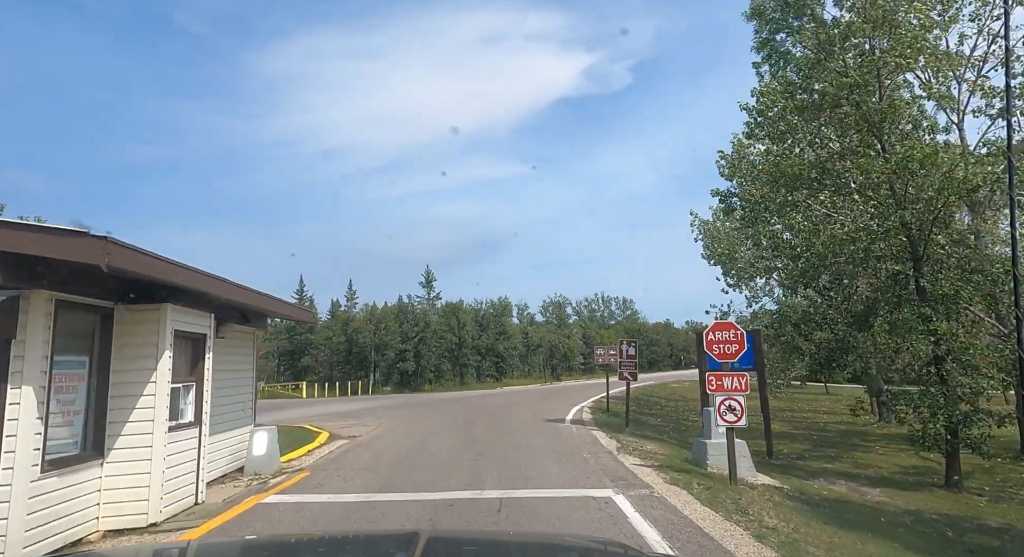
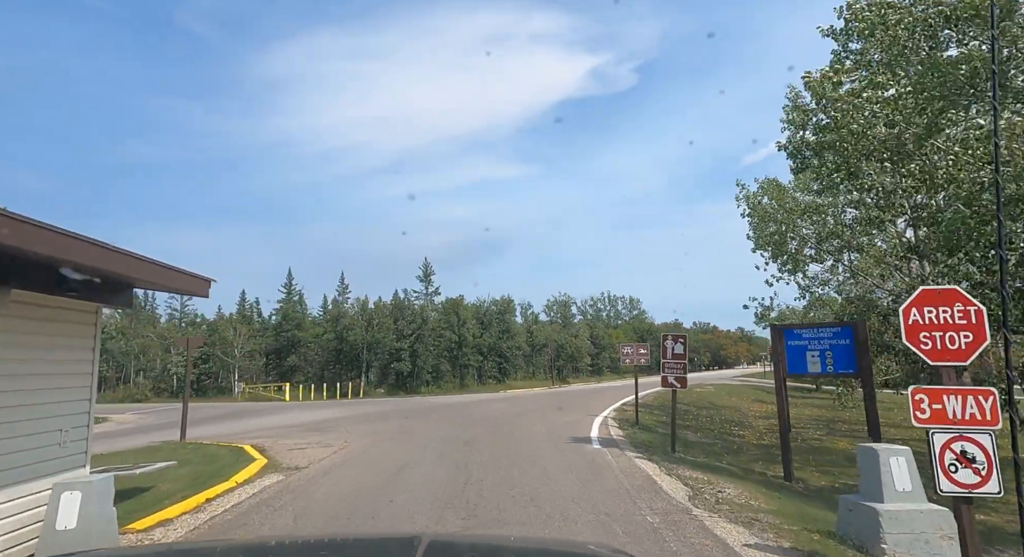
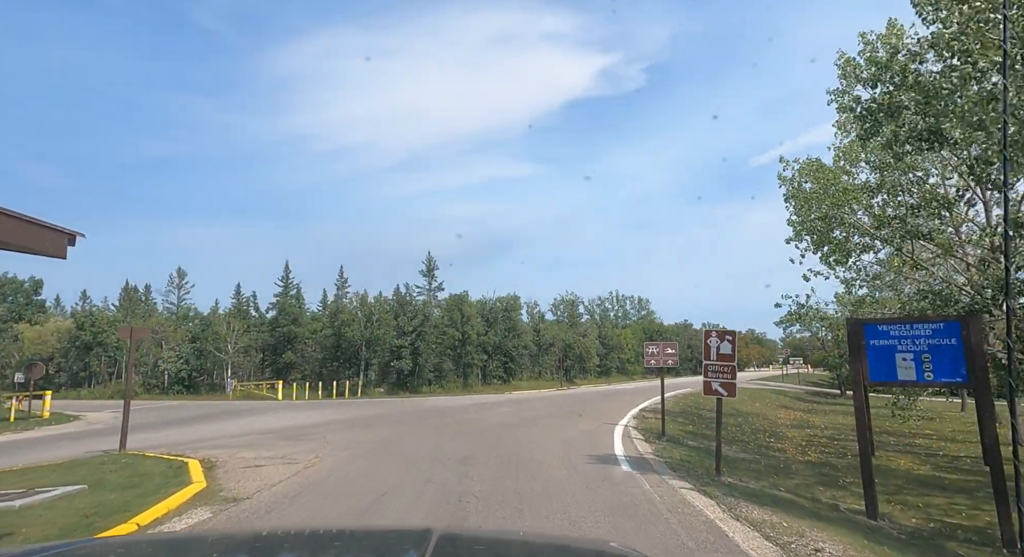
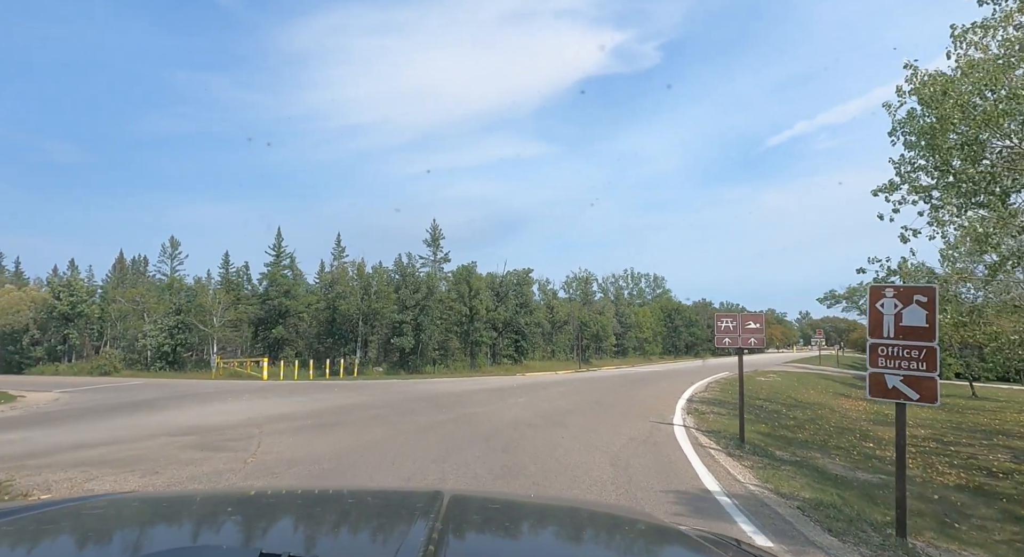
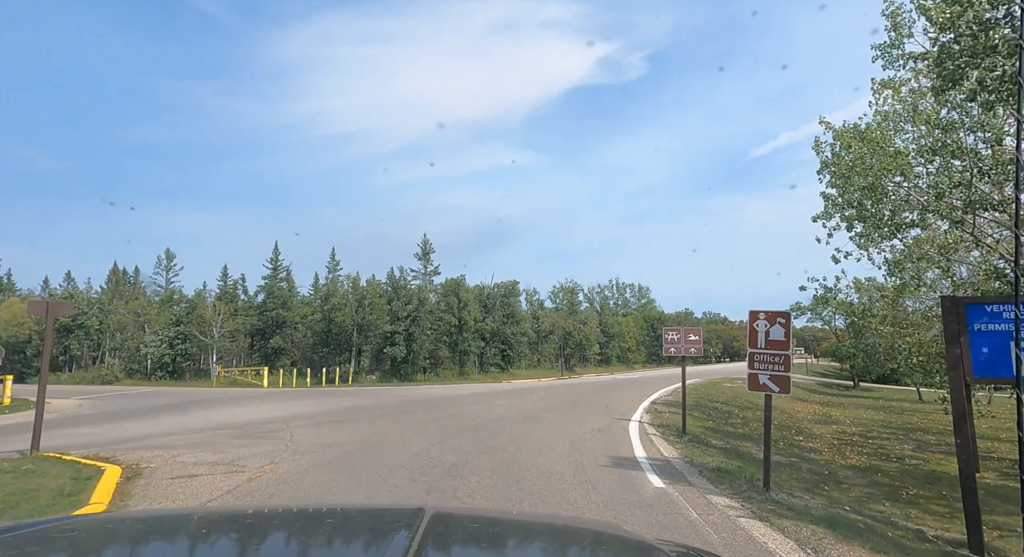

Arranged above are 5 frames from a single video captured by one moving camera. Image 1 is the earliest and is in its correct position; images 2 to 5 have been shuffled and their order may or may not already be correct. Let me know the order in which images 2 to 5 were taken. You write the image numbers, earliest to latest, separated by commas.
2, 3, 5, 4
